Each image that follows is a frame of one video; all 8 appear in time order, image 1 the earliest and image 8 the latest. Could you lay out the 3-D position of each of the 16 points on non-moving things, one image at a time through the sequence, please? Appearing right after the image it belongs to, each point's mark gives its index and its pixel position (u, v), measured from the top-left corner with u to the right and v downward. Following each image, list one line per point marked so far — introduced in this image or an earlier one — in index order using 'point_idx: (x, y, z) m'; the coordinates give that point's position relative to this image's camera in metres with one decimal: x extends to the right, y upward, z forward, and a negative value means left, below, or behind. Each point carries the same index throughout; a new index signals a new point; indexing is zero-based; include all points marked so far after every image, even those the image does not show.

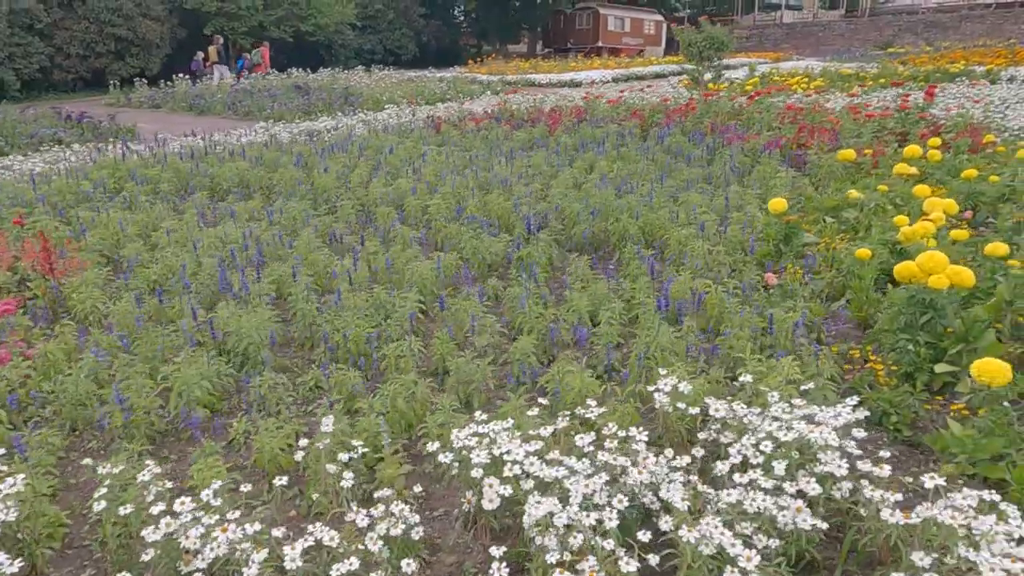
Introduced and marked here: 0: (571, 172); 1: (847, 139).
0: (+0.5, +1.0, +6.1) m
1: (+3.4, +1.6, +6.8) m
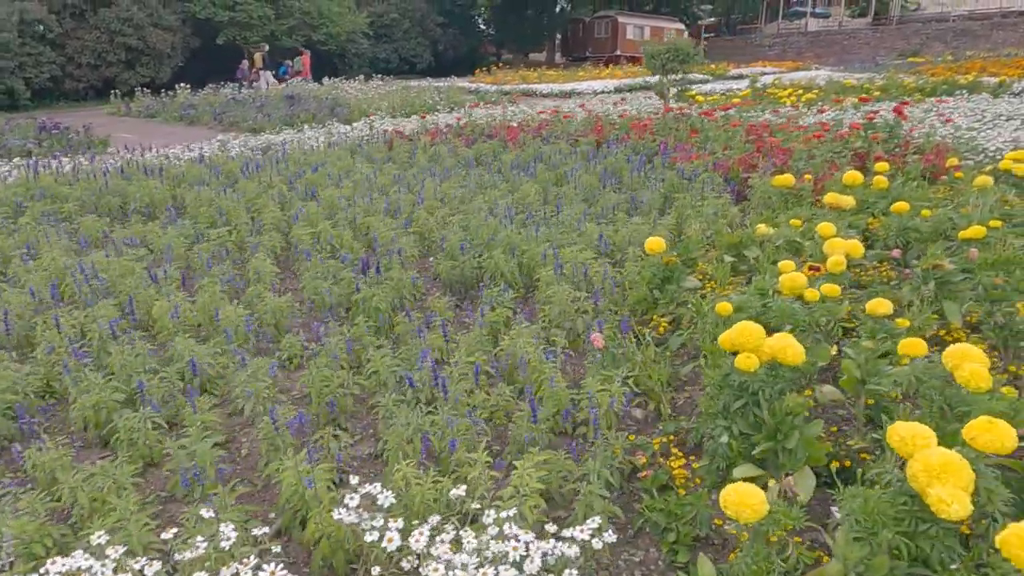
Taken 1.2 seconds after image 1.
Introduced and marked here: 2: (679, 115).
0: (-0.2, +0.8, +5.7) m
1: (+2.7, +1.2, +6.2) m
2: (+2.4, +2.4, +9.2) m
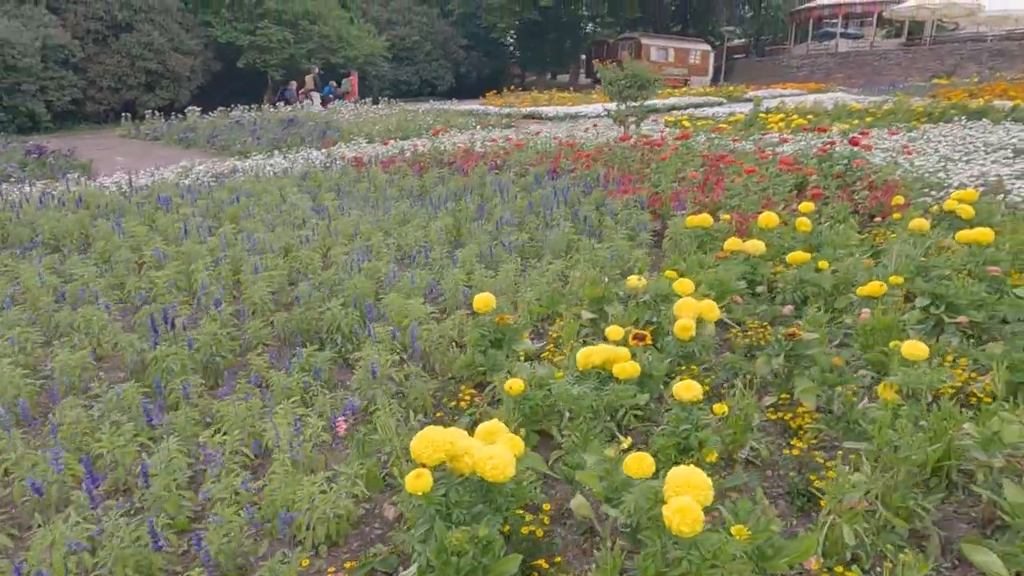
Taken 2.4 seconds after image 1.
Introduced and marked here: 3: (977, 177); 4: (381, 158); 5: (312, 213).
0: (-1.0, +0.4, +5.4) m
1: (+1.9, +0.8, +5.8) m
2: (+1.8, +1.9, +8.7) m
3: (+4.4, +1.1, +6.2) m
4: (-2.0, +1.9, +9.8) m
5: (-2.0, +0.7, +6.5) m
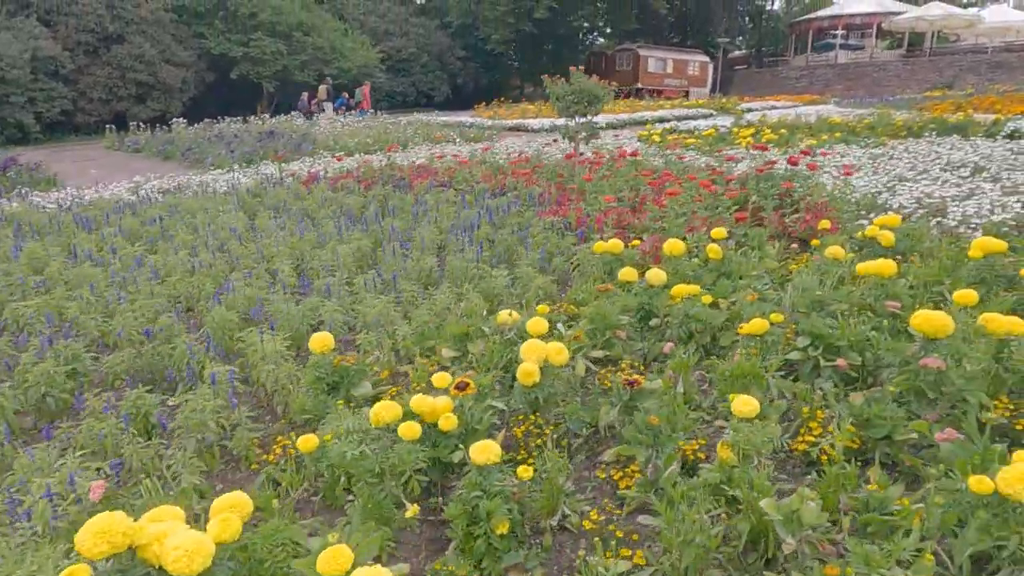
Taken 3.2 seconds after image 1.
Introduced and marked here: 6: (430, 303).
0: (-1.7, +0.2, +5.2) m
1: (+1.3, +0.6, +5.5) m
2: (+1.1, +1.7, +8.5) m
3: (+3.7, +0.8, +6.0) m
4: (-2.6, +1.7, +9.6) m
5: (-2.7, +0.5, +6.3) m
6: (-0.5, -0.1, +4.0) m
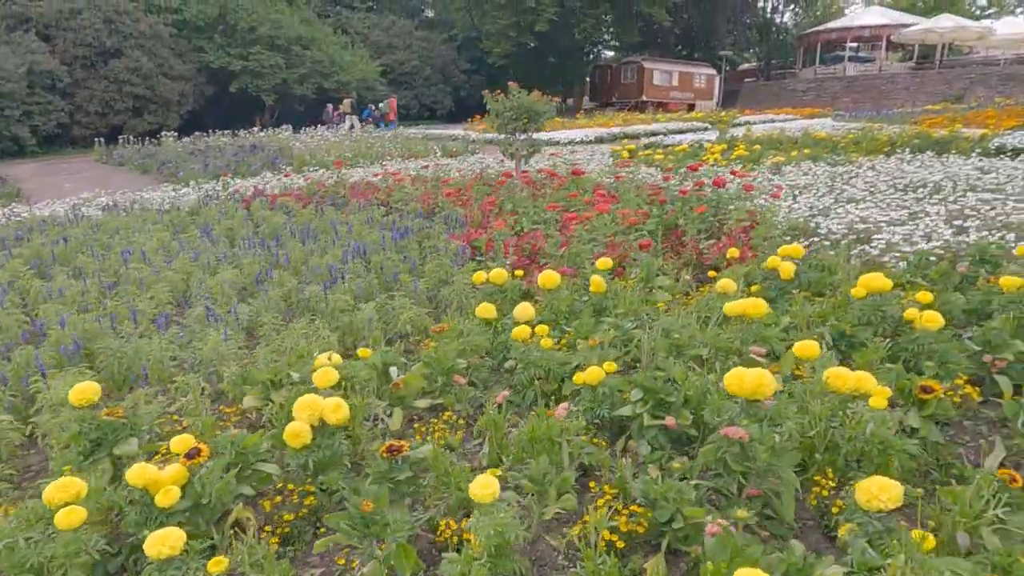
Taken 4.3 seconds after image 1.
0: (-2.5, 0.0, +4.9) m
1: (+0.5, +0.4, +5.2) m
2: (+0.4, +1.4, +8.2) m
3: (+2.9, +0.6, +5.6) m
4: (-3.3, +1.4, +9.4) m
5: (-3.4, +0.3, +6.0) m
6: (-1.3, -0.3, +3.7) m
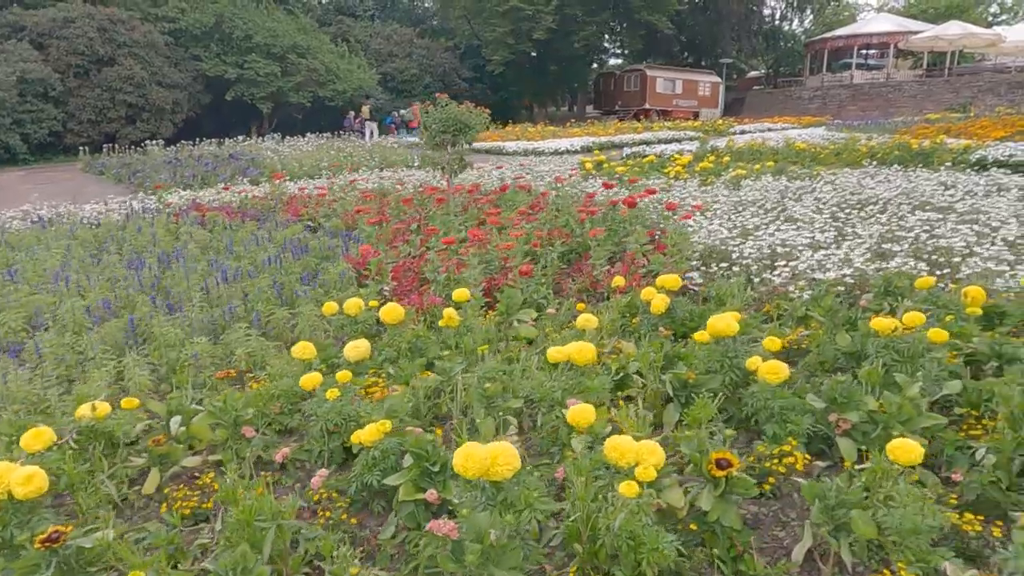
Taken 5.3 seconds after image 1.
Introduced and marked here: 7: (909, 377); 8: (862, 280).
0: (-3.4, -0.2, +4.6) m
1: (-0.4, +0.2, +4.8) m
2: (-0.4, +1.2, +7.9) m
3: (+2.1, +0.3, +5.2) m
4: (-4.1, +1.2, +9.1) m
5: (-4.3, +0.1, +5.7) m
6: (-2.2, -0.5, +3.4) m
7: (+1.7, -0.4, +2.8) m
8: (+2.3, +0.1, +4.4) m
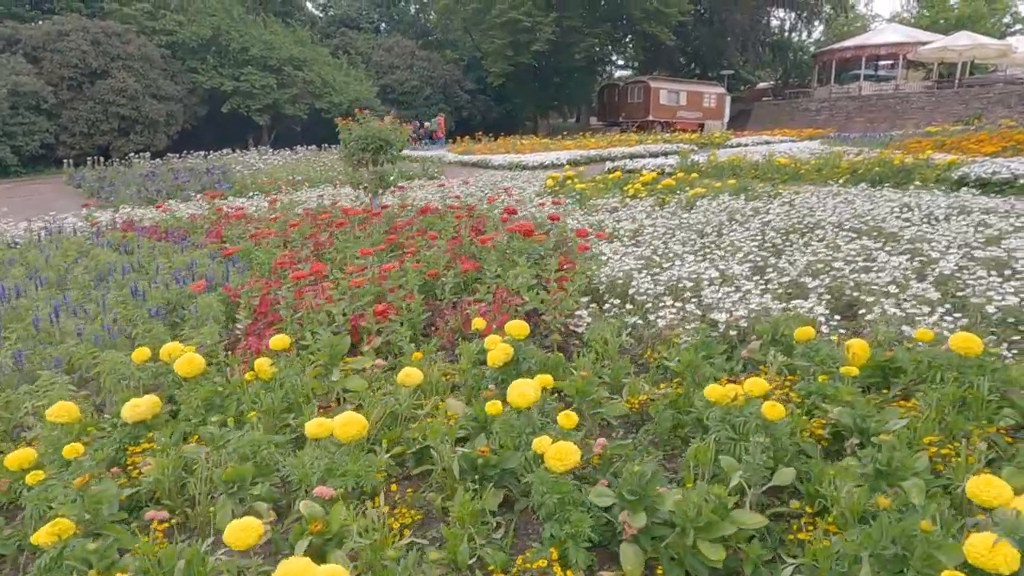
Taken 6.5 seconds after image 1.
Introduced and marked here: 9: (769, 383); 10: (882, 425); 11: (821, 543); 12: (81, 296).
0: (-4.3, -0.4, +4.2) m
1: (-1.3, -0.1, +4.4) m
2: (-1.2, +0.9, +7.4) m
3: (+1.2, +0.1, +4.7) m
4: (-4.8, +0.9, +8.8) m
5: (-5.1, -0.1, +5.4) m
6: (-3.1, -0.7, +3.0) m
7: (+0.8, -0.6, +2.3) m
8: (+1.4, -0.2, +3.9) m
9: (+1.2, -0.4, +3.1) m
10: (+1.4, -0.5, +2.6) m
11: (+0.9, -0.8, +2.0) m
12: (-3.4, -0.1, +5.3) m
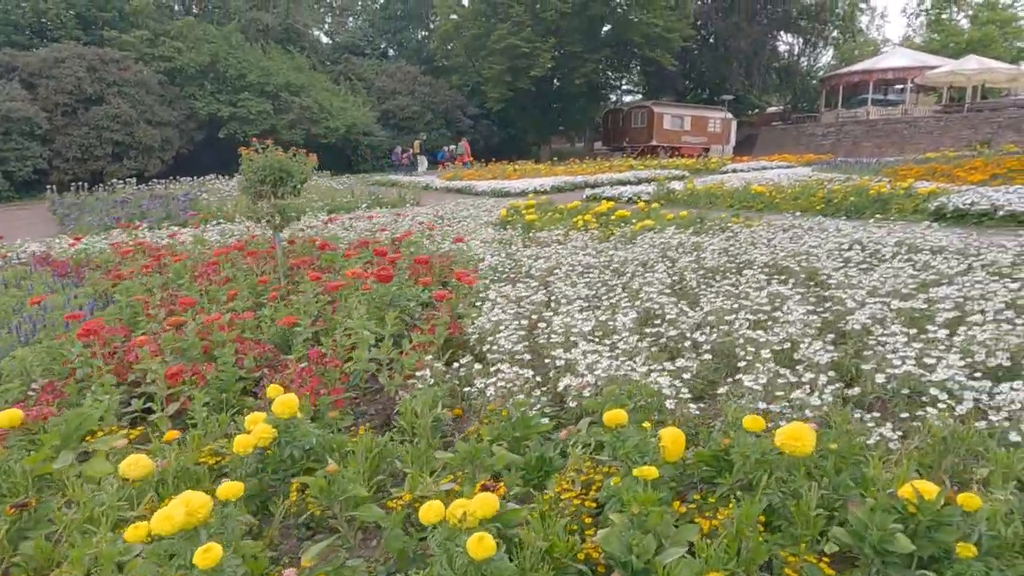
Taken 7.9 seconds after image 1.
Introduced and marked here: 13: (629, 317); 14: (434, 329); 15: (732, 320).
0: (-5.2, -0.7, +3.8) m
1: (-2.2, -0.4, +3.9) m
2: (-2.1, +0.4, +7.0) m
3: (+0.2, -0.3, +4.1) m
4: (-5.7, +0.4, +8.4) m
5: (-6.1, -0.5, +5.0) m
6: (-4.1, -1.0, +2.5) m
7: (-0.2, -0.9, +1.8) m
8: (+0.5, -0.5, +3.3) m
9: (+0.2, -0.7, +2.5) m
10: (+0.4, -0.8, +2.0) m
11: (-0.1, -1.0, +1.4) m
12: (-4.4, -0.4, +4.8) m
13: (+0.8, -0.2, +4.3) m
14: (-0.5, -0.3, +4.1) m
15: (+1.4, -0.2, +4.2) m
